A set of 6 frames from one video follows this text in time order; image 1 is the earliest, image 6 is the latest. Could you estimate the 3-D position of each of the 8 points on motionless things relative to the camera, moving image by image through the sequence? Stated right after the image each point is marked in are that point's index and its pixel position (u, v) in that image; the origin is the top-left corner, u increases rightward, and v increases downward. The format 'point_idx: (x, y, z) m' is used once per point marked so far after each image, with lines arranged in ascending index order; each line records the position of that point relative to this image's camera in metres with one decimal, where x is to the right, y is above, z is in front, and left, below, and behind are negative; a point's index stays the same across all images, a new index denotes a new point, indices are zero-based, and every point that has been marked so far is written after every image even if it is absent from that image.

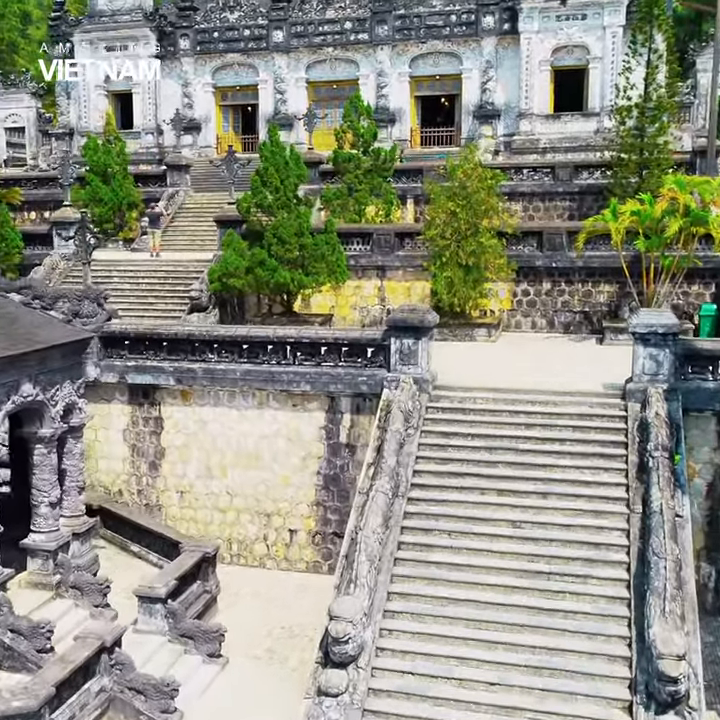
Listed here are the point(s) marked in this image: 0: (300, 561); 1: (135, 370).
0: (-0.7, -2.4, +11.7) m
1: (-2.7, -0.1, +11.9) m
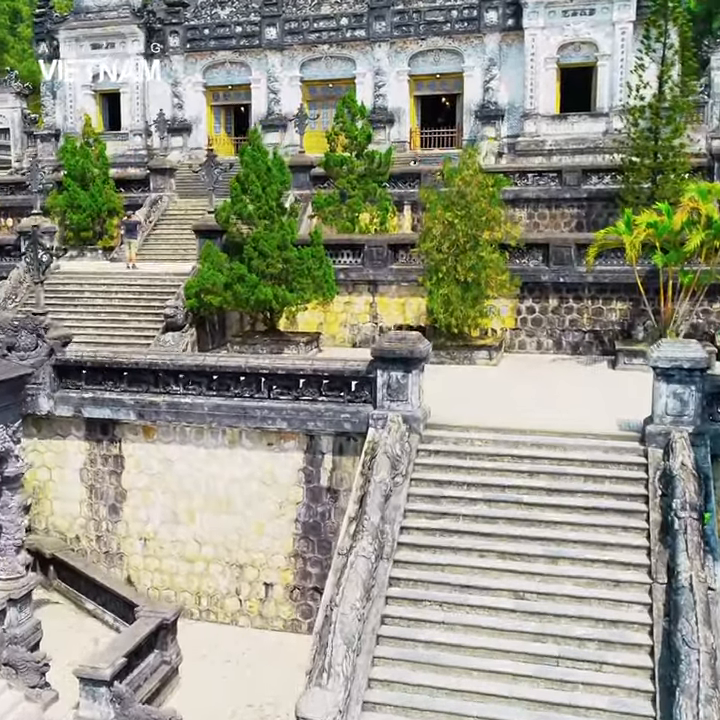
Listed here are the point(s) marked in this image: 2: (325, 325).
0: (-0.9, -2.7, +10.4) m
1: (-2.9, -0.5, +10.6) m
2: (-0.5, +0.5, +15.3) m
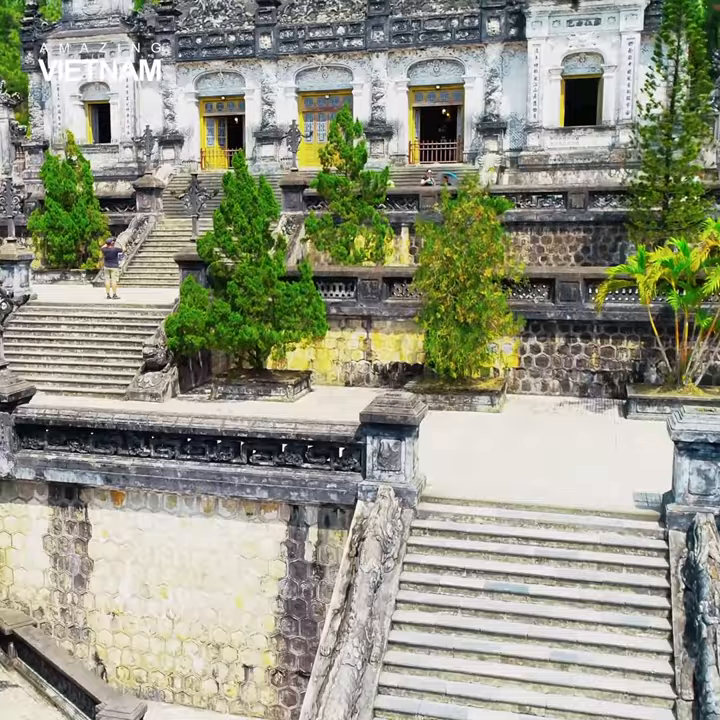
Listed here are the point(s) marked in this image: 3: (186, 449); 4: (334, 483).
0: (-1.0, -3.3, +9.4) m
1: (-3.0, -1.0, +9.7) m
2: (-0.6, 0.0, +14.4) m
3: (-1.7, -0.8, +9.3) m
4: (-0.2, -1.1, +8.8) m
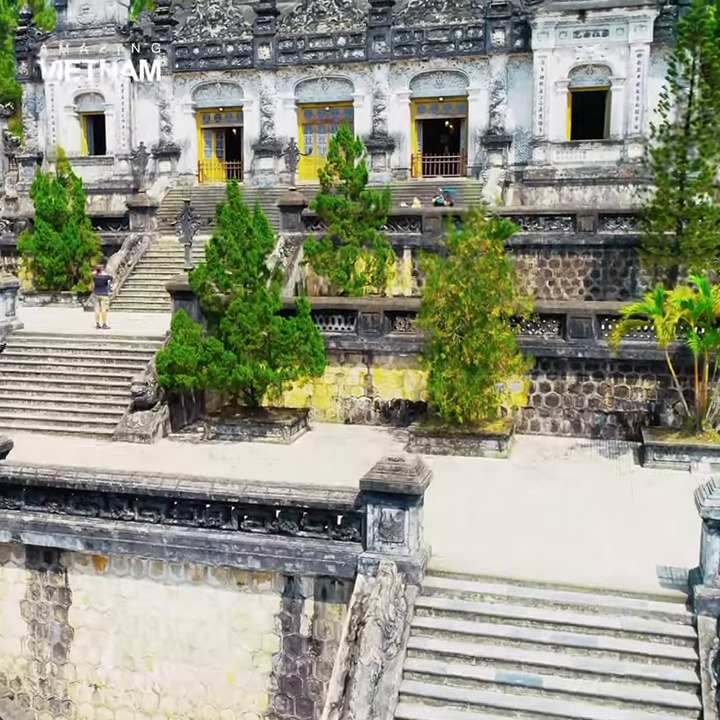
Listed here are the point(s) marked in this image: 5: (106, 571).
0: (-1.0, -3.8, +8.8) m
1: (-3.0, -1.5, +9.0) m
2: (-0.6, -0.5, +13.7) m
3: (-1.7, -1.3, +8.6) m
4: (-0.2, -1.6, +8.1) m
5: (-2.3, -1.9, +9.0) m
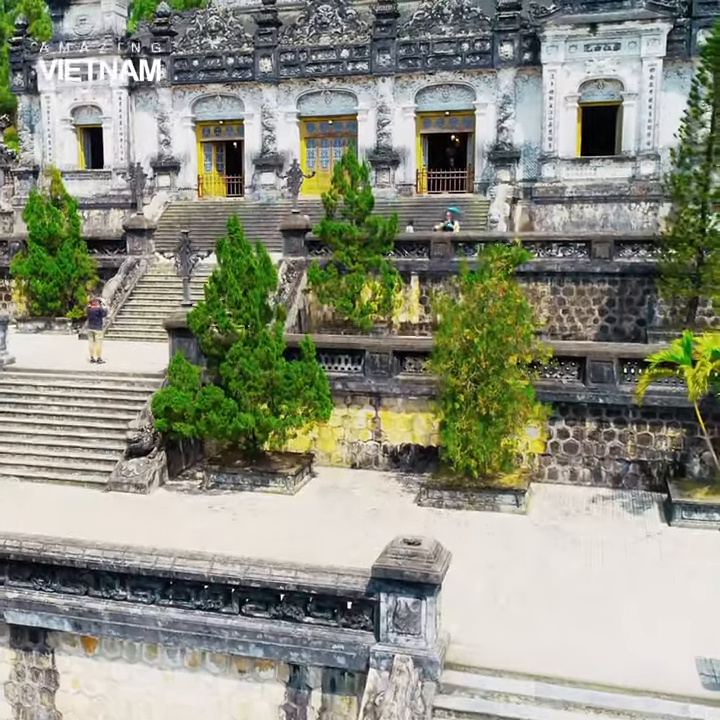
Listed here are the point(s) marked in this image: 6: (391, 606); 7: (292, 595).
0: (-0.9, -4.4, +8.1) m
1: (-2.9, -2.1, +8.3) m
2: (-0.5, -1.1, +13.0) m
3: (-1.6, -1.9, +8.0) m
4: (-0.1, -2.2, +7.4) m
5: (-2.2, -2.5, +8.3) m
6: (+0.2, -1.8, +7.3) m
7: (-0.5, -1.8, +7.6) m
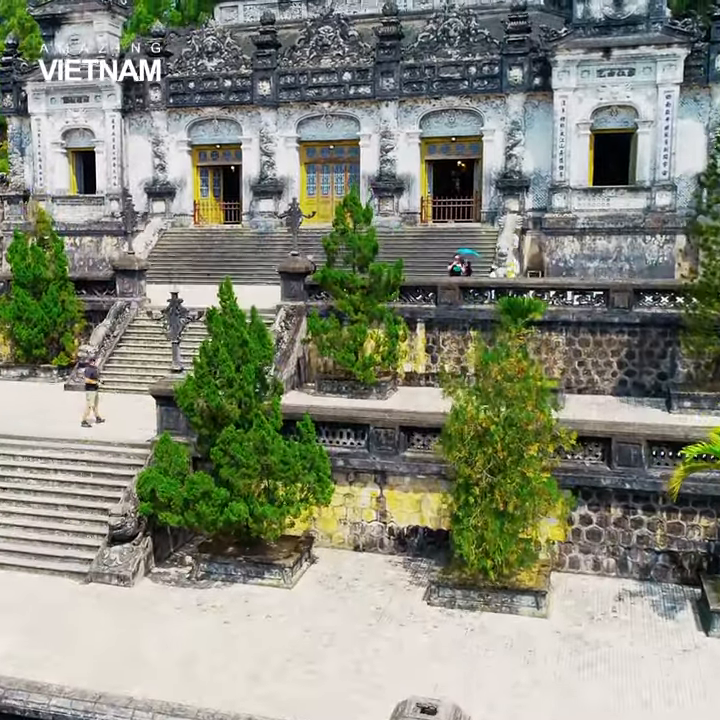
0: (-0.9, -5.3, +7.1) m
1: (-2.9, -3.0, +7.3) m
2: (-0.5, -2.0, +12.0) m
3: (-1.5, -2.8, +6.9) m
4: (-0.1, -3.1, +6.4) m
5: (-2.2, -3.4, +7.3) m
6: (+0.3, -2.7, +6.3) m
7: (-0.5, -2.7, +6.6) m
